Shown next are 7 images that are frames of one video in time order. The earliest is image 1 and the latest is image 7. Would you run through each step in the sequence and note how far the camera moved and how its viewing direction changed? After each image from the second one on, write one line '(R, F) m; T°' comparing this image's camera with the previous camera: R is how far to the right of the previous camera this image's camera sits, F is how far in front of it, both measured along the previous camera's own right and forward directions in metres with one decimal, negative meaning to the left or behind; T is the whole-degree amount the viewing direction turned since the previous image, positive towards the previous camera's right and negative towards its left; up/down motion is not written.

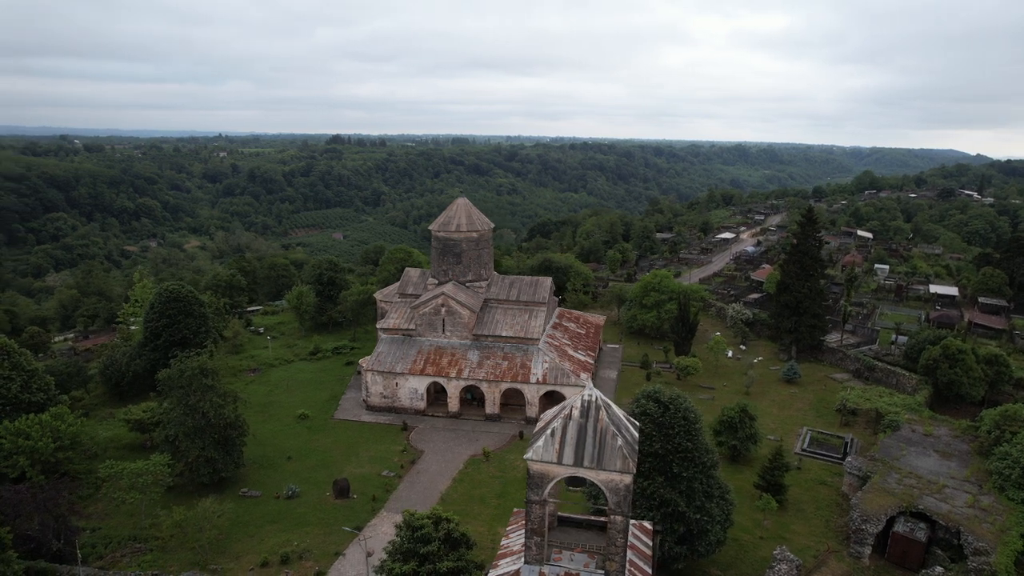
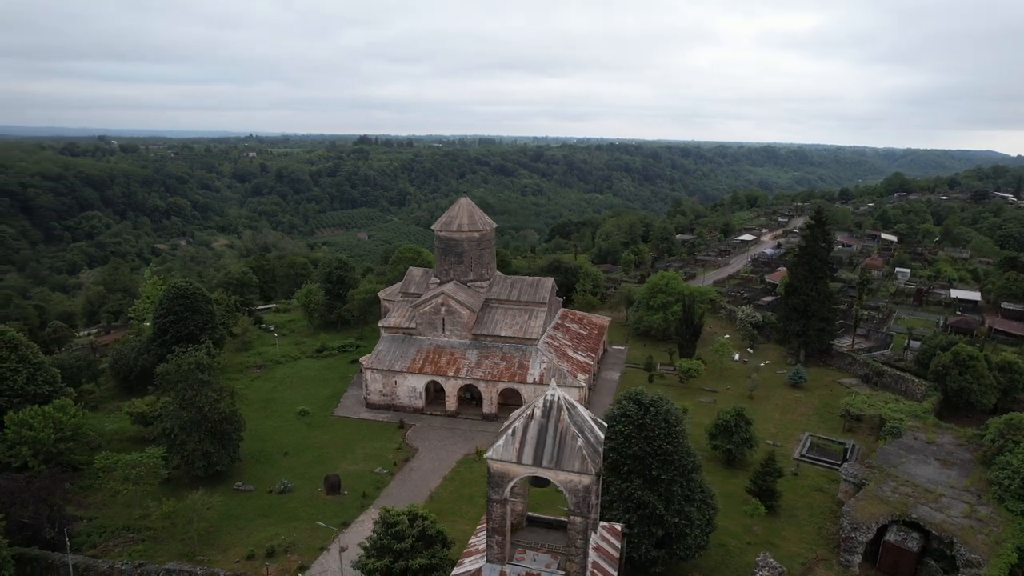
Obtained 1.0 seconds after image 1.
(+1.2, 0.0) m; -2°
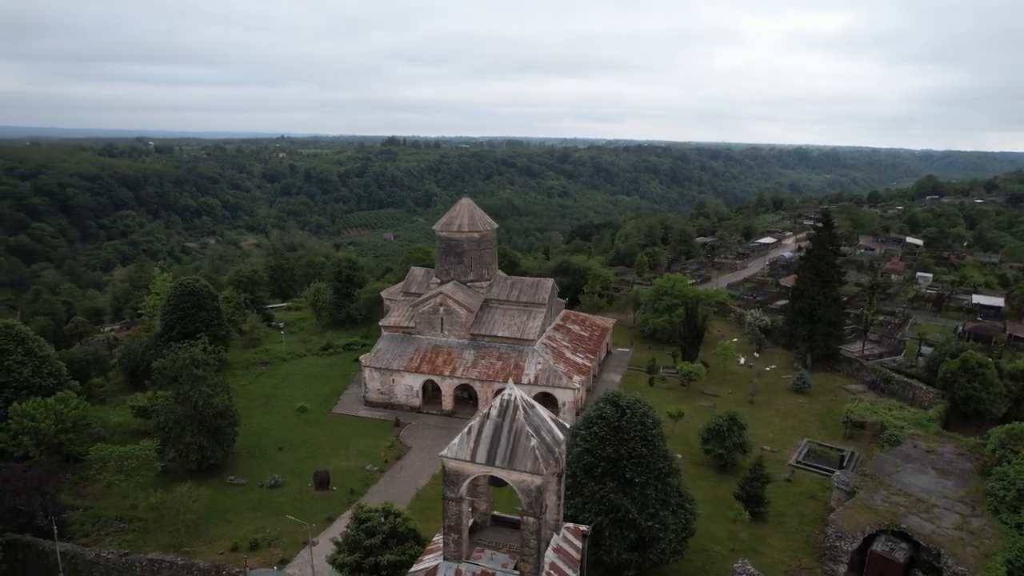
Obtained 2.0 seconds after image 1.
(+1.4, 0.0) m; -2°
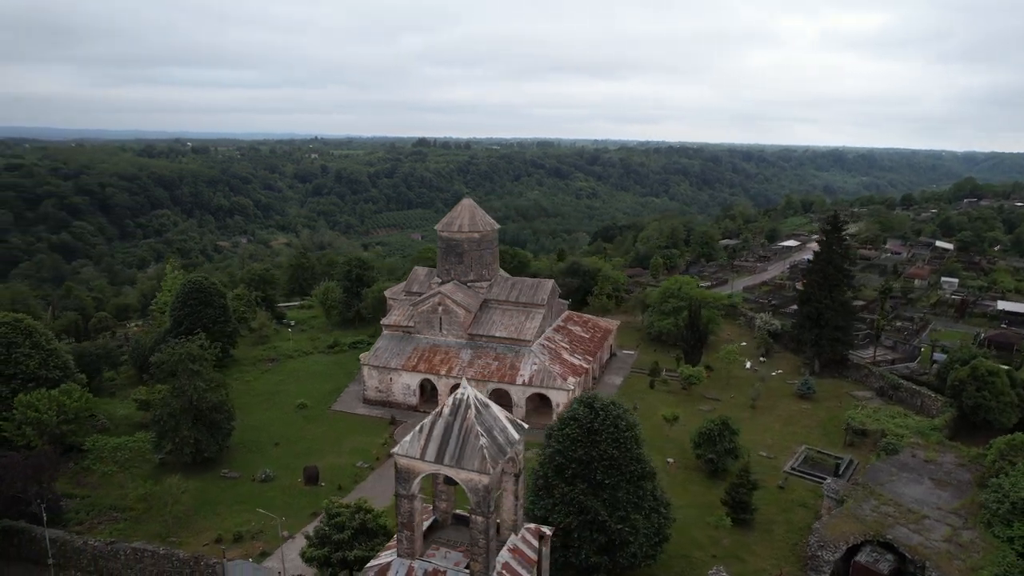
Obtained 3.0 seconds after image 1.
(+1.5, 0.0) m; -3°
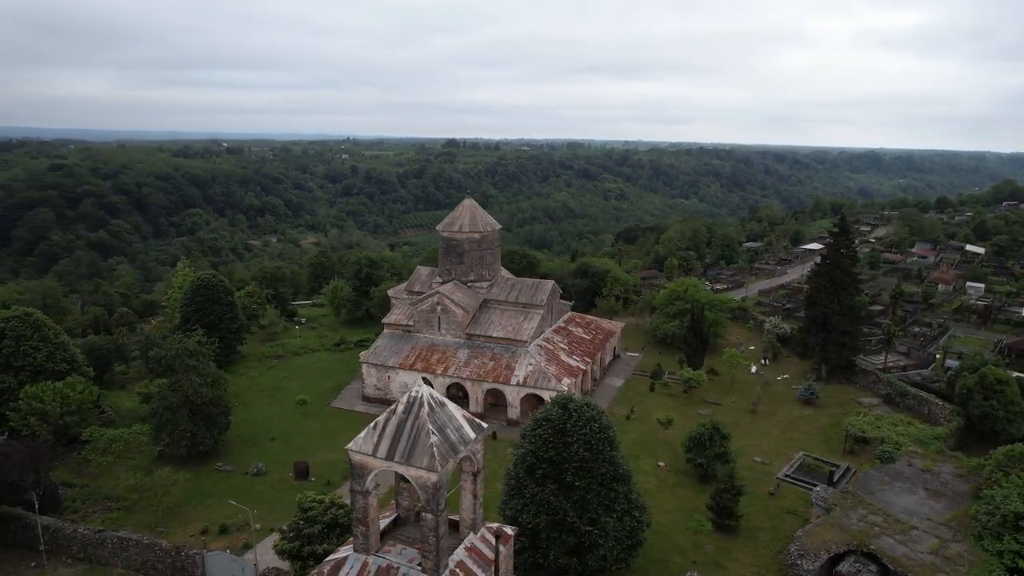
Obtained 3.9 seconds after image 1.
(+1.5, 0.0) m; -3°
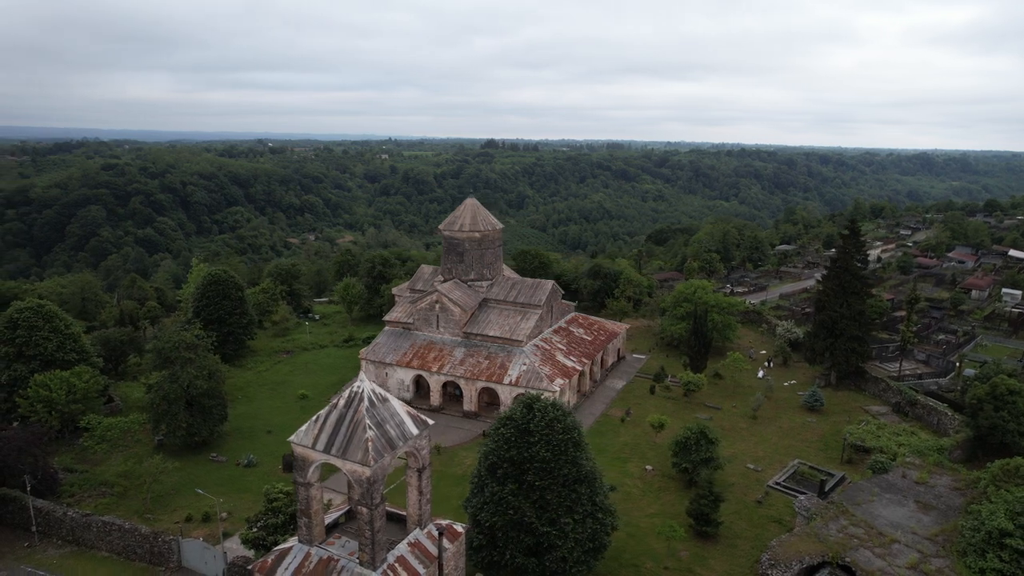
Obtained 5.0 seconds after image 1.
(+1.9, +0.1) m; -3°
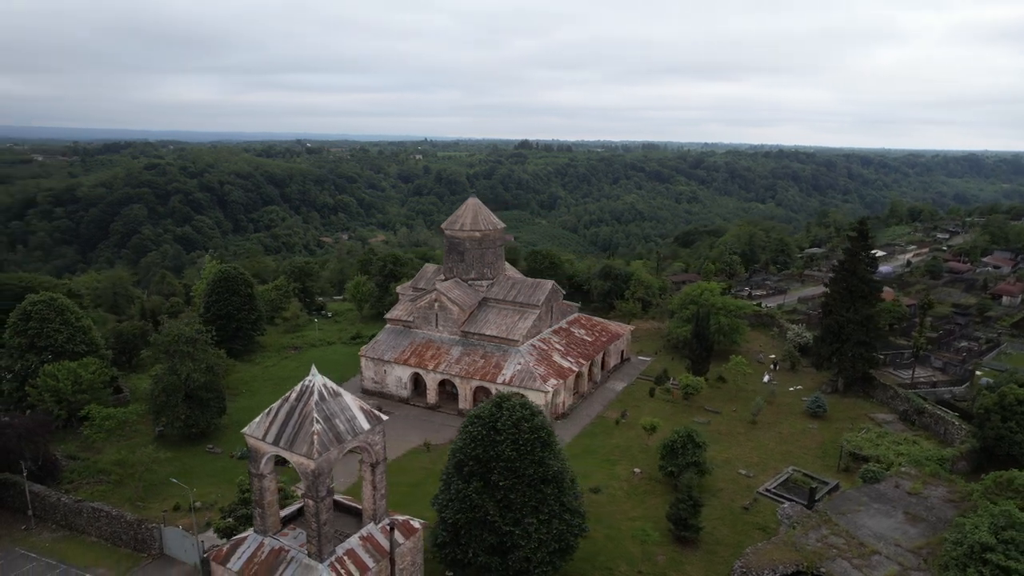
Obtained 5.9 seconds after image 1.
(+1.7, 0.0) m; -3°
